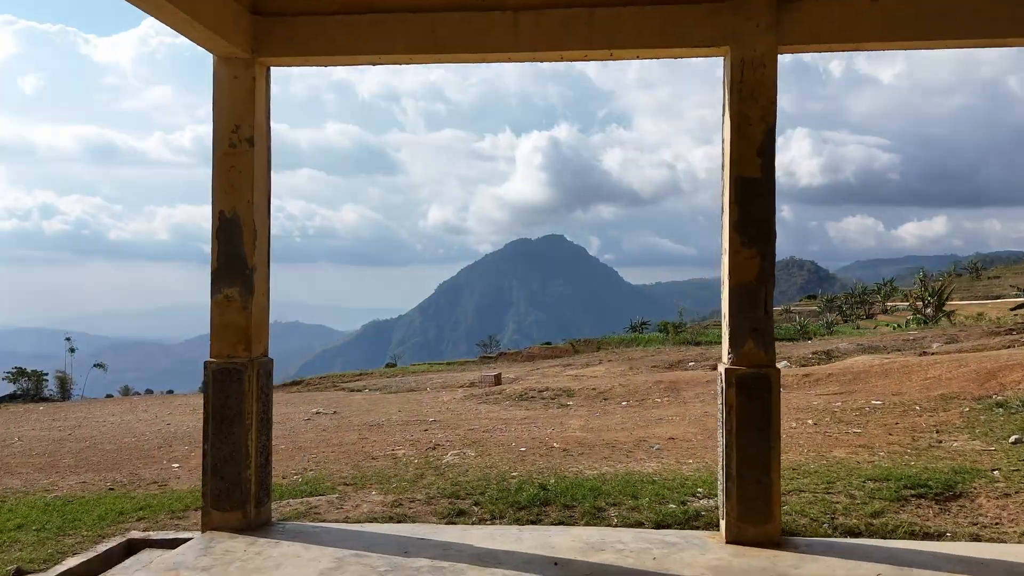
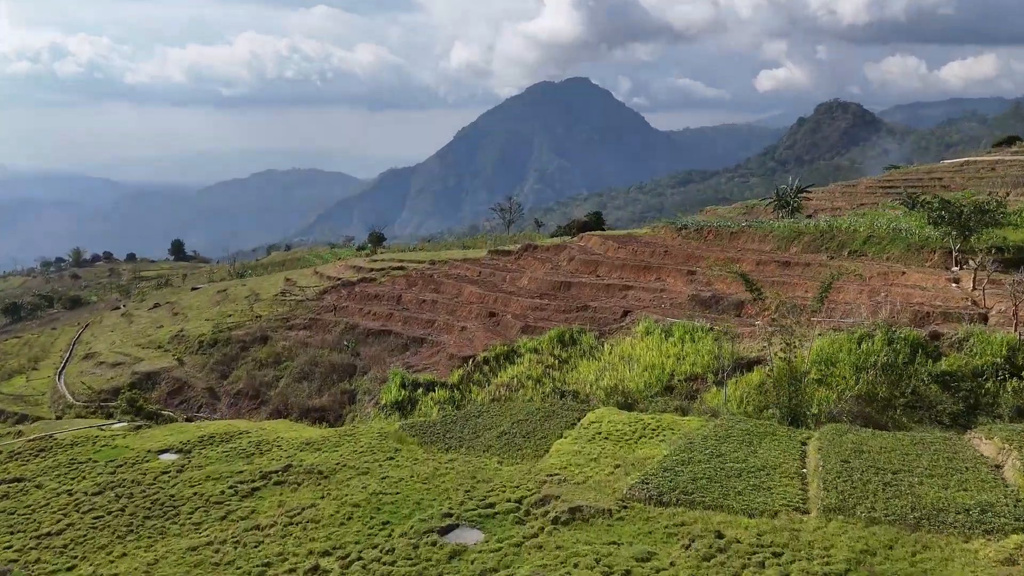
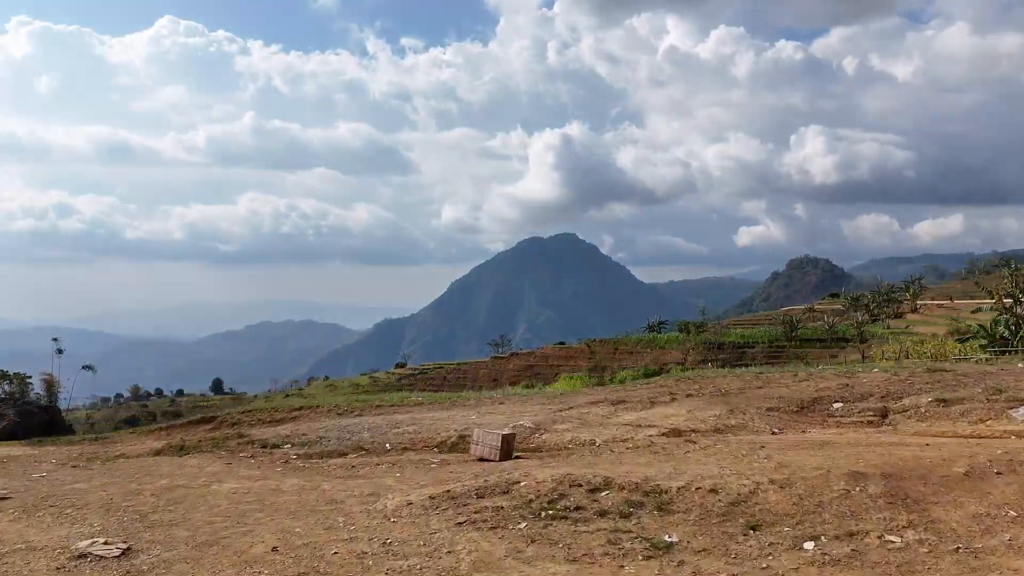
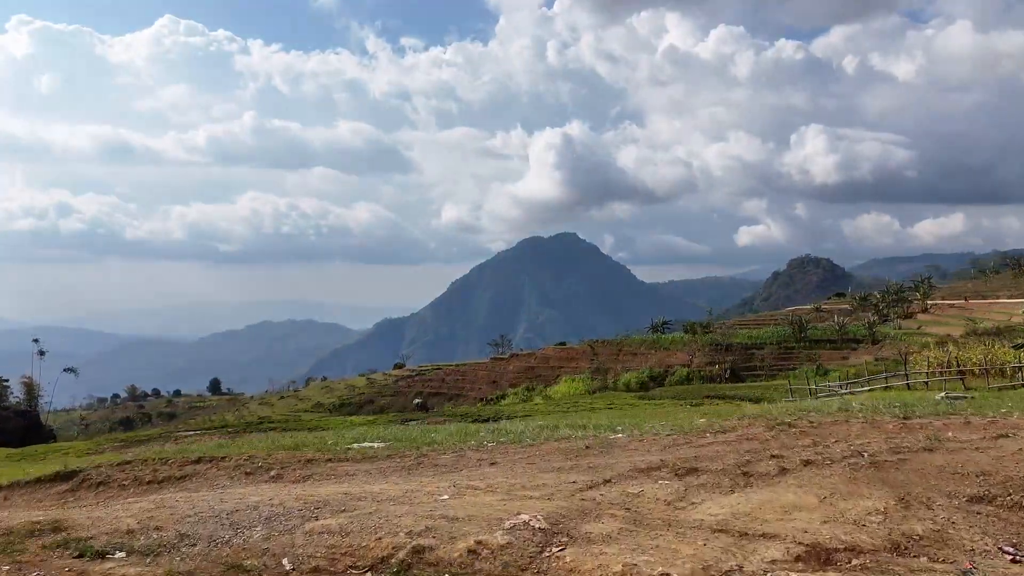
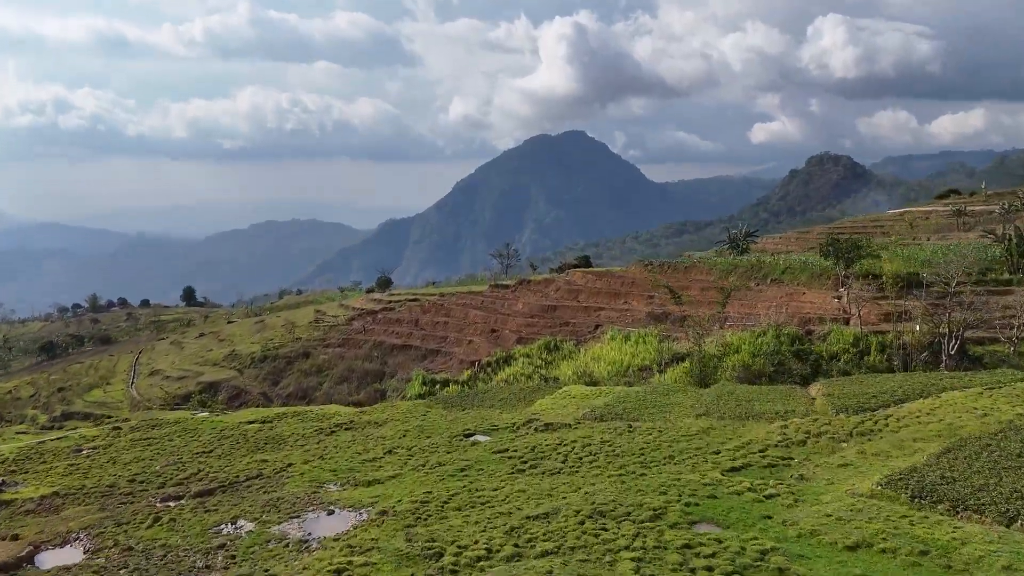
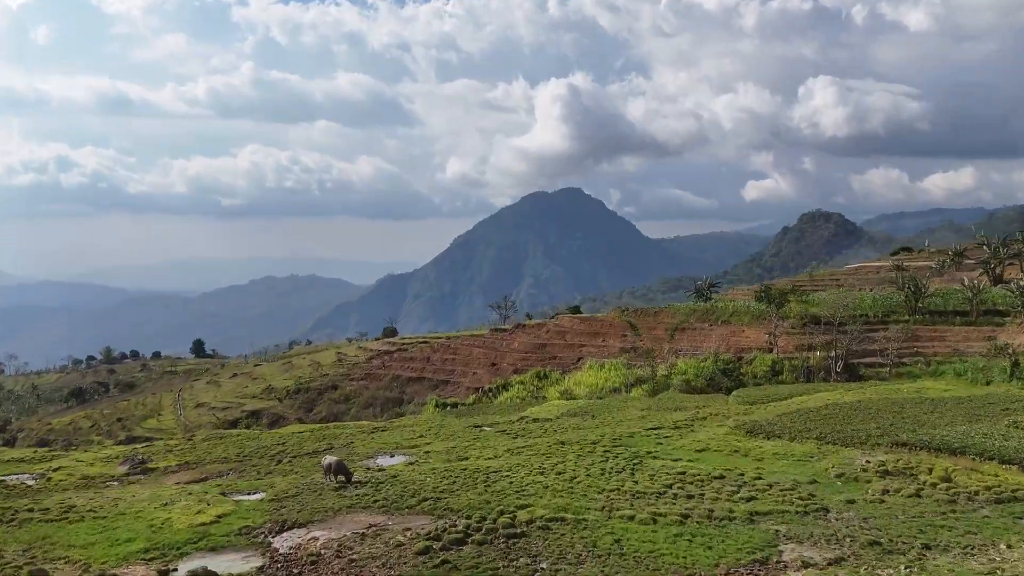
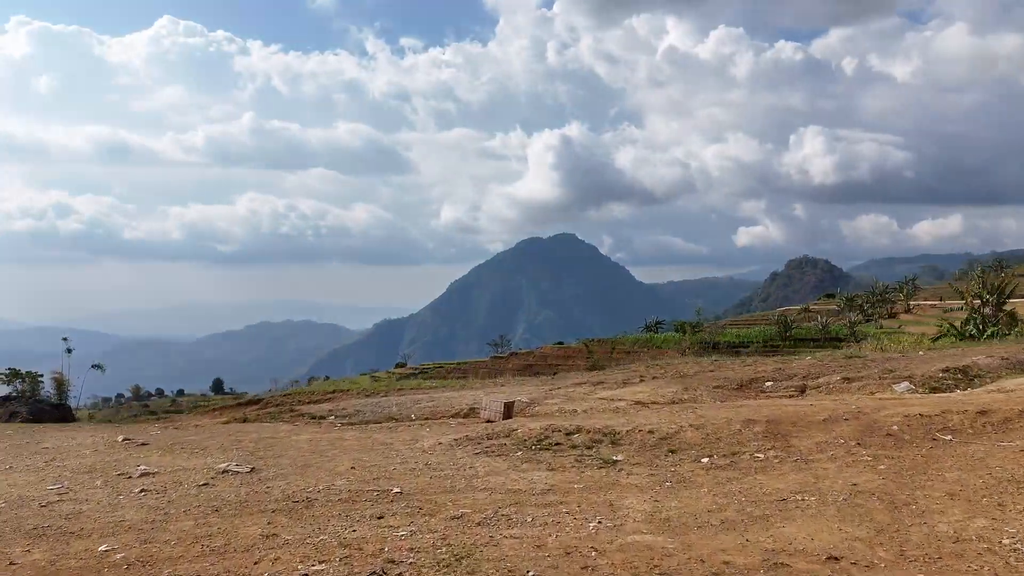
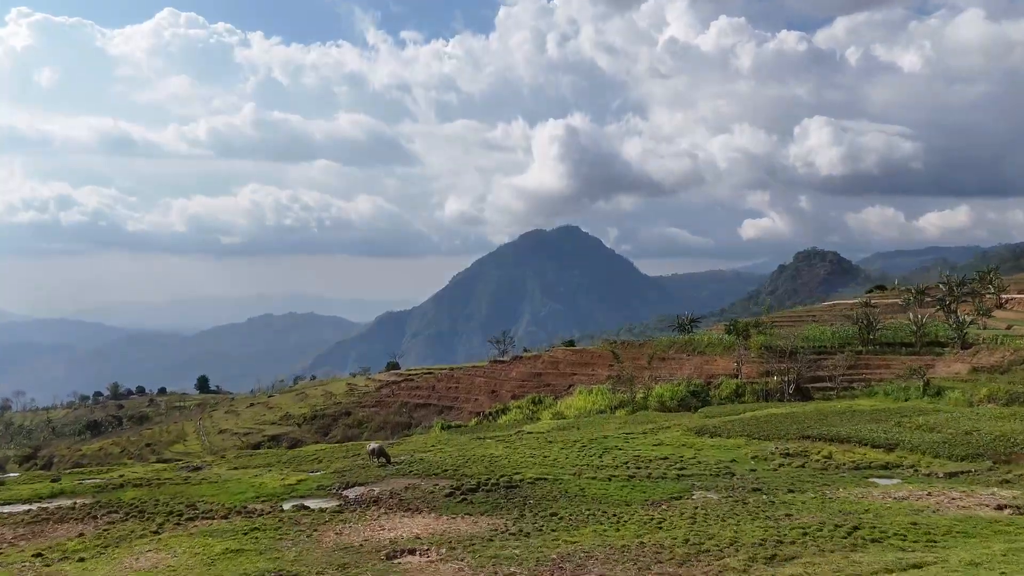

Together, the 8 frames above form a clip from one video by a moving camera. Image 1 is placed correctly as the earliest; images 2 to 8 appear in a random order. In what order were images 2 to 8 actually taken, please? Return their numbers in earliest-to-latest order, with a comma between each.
7, 3, 4, 8, 6, 5, 2
